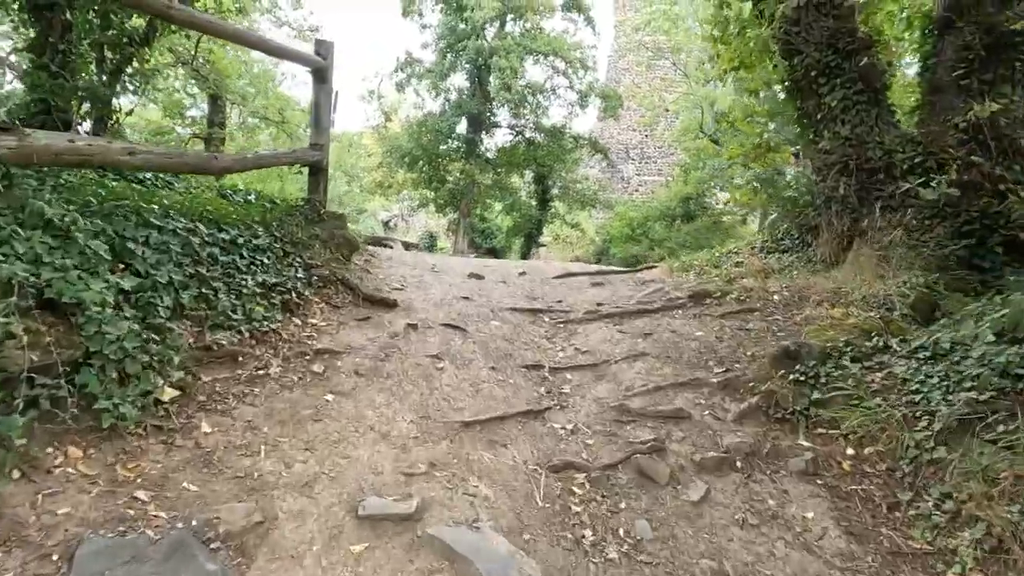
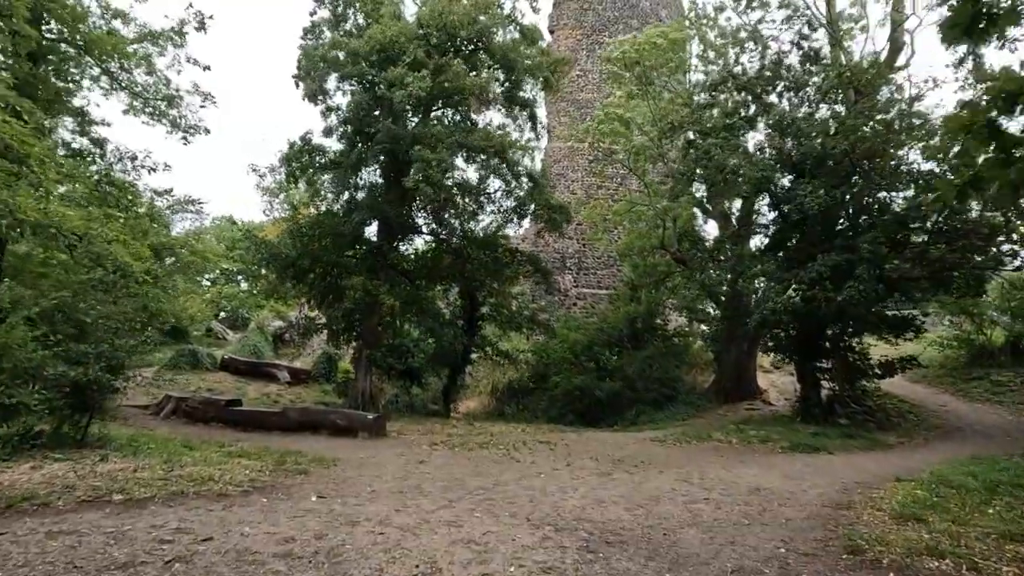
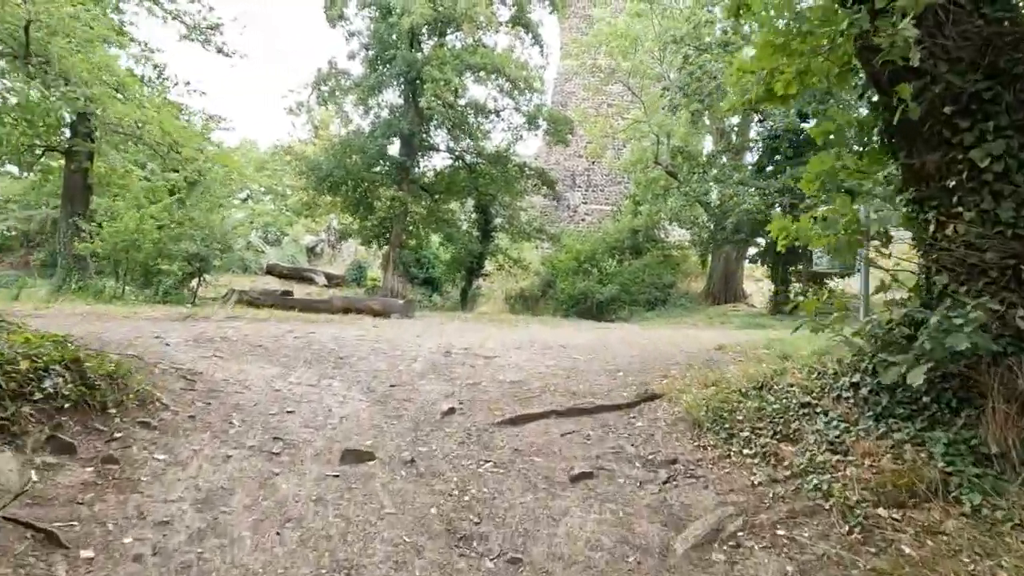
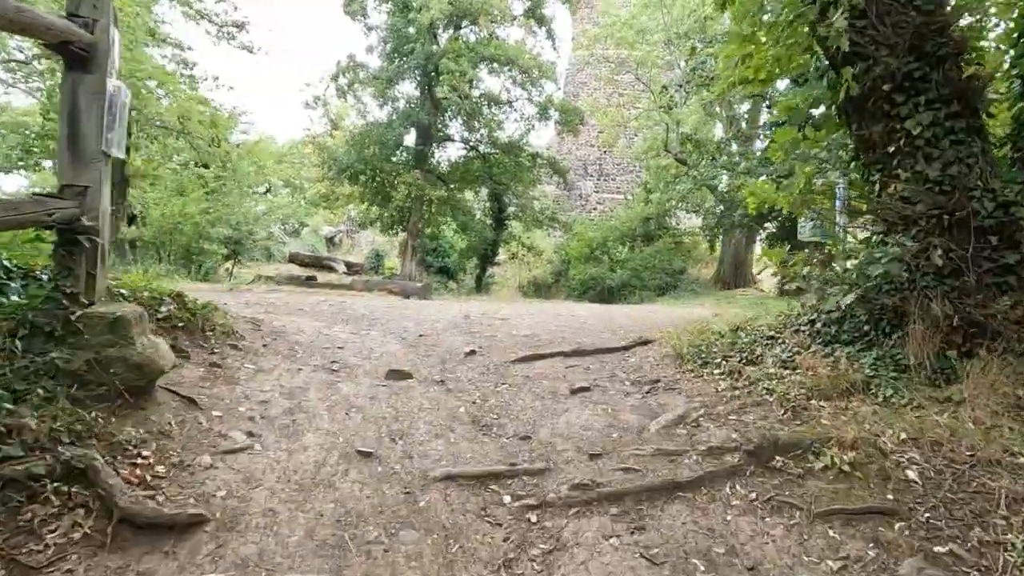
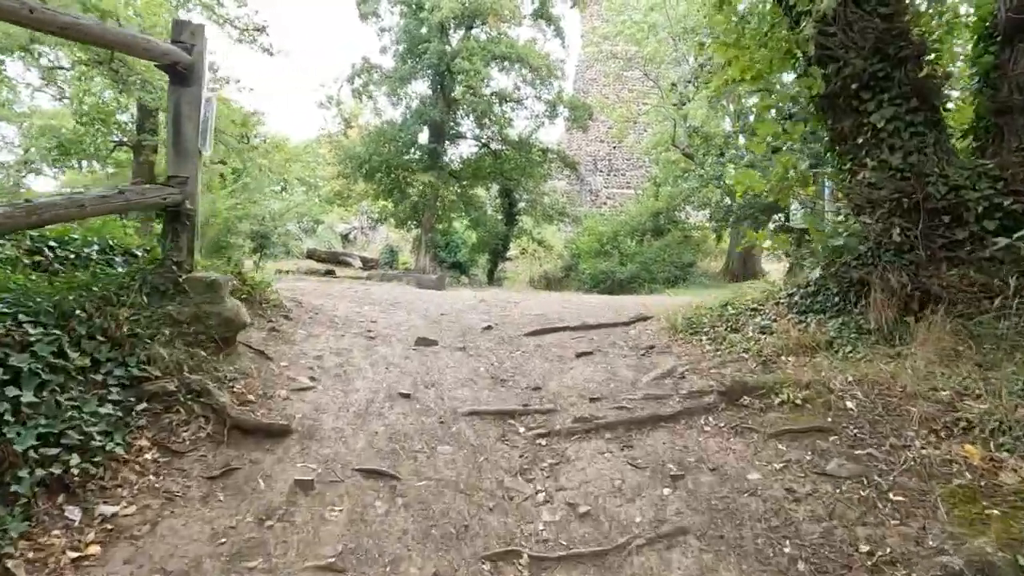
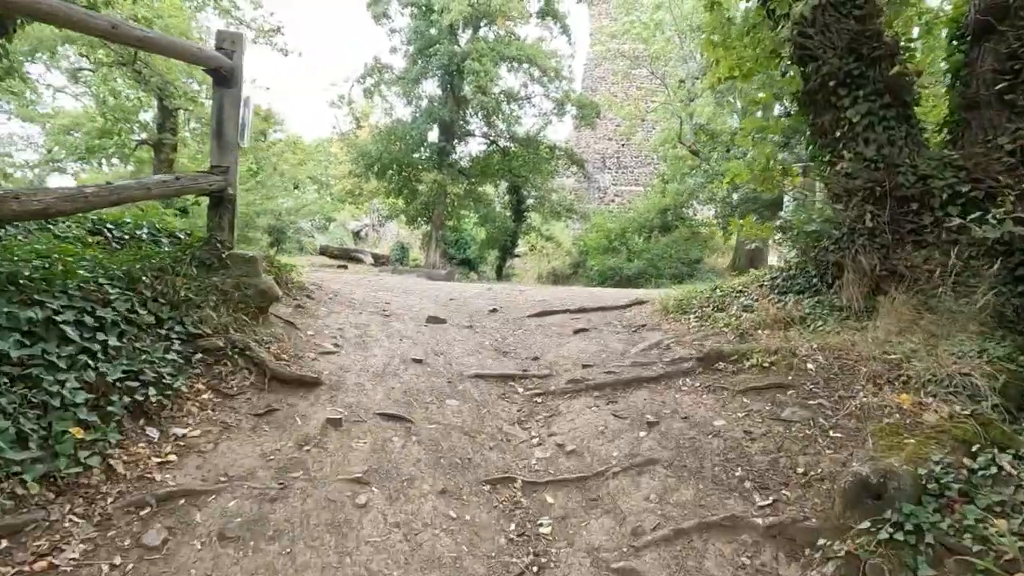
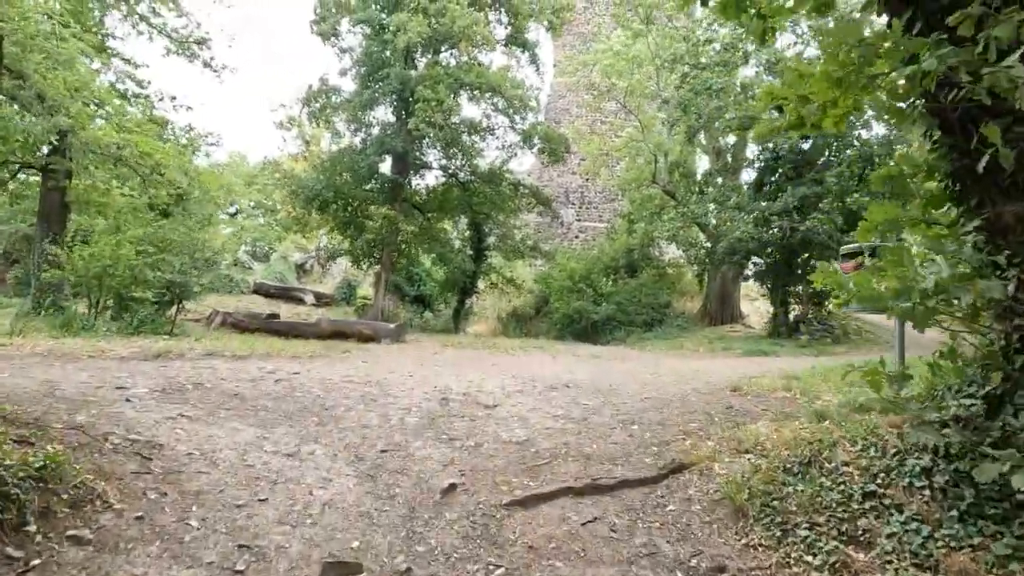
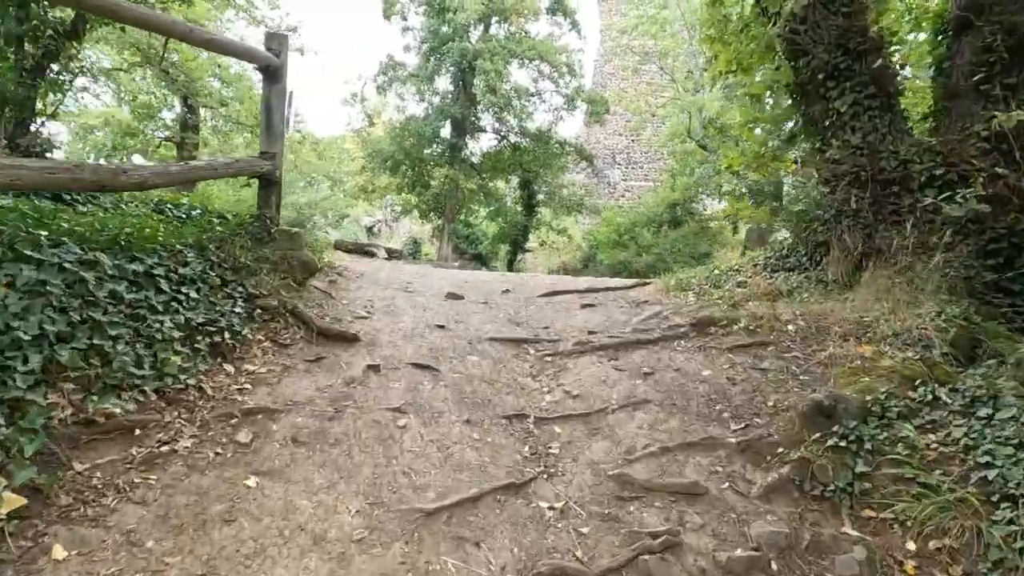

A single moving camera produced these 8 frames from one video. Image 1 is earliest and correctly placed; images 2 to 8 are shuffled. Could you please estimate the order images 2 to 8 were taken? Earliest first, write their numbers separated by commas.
8, 6, 5, 4, 3, 7, 2
